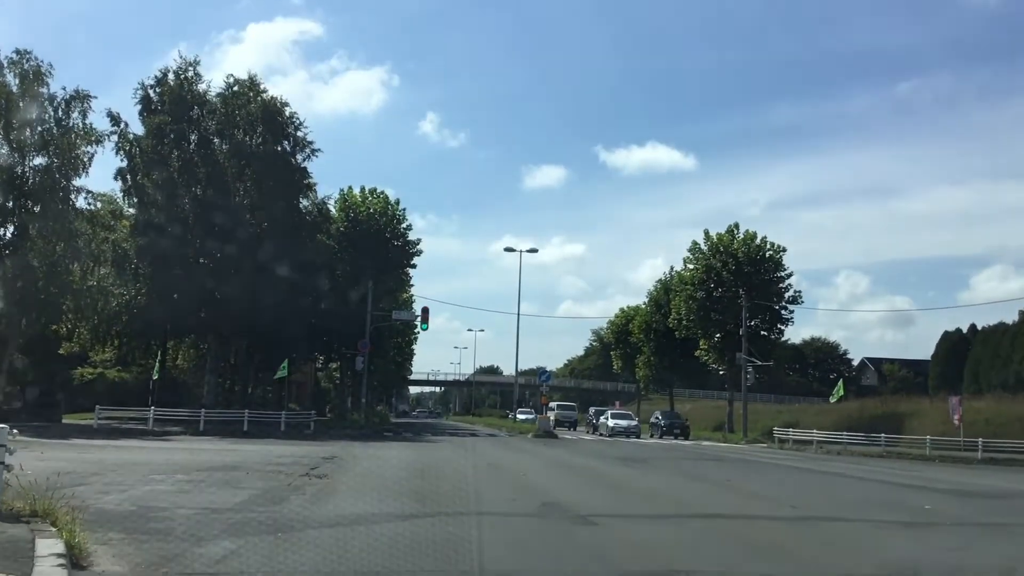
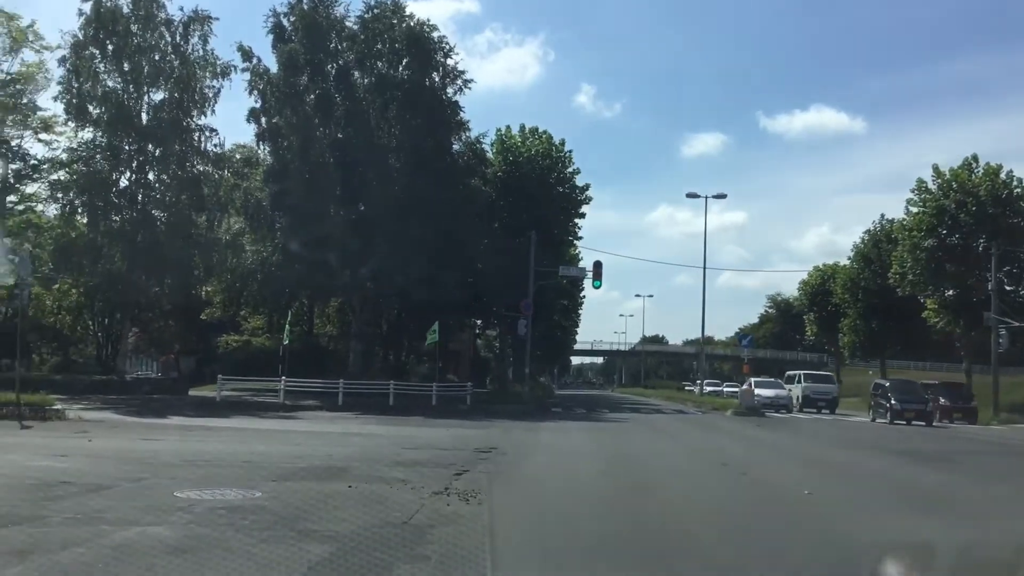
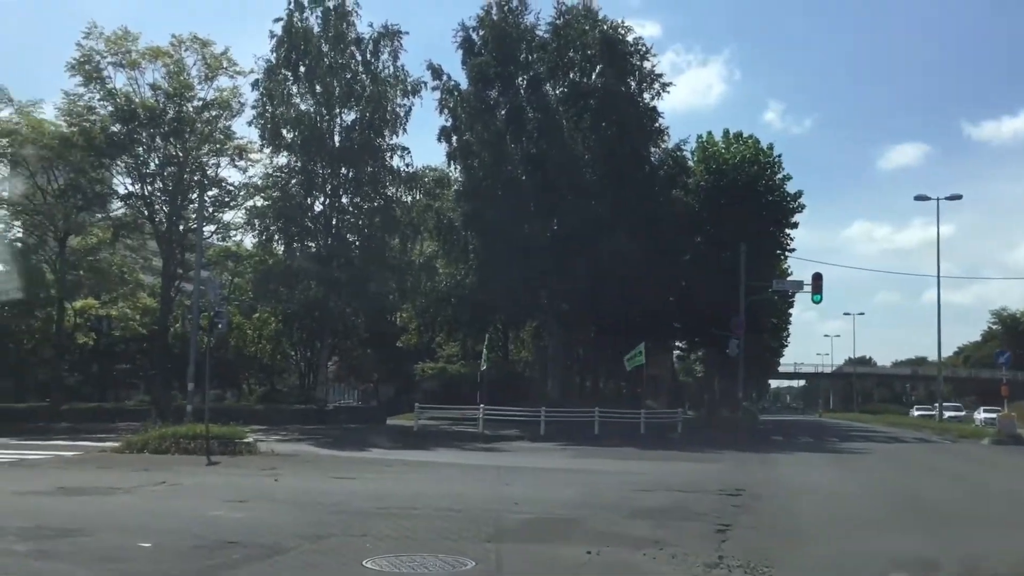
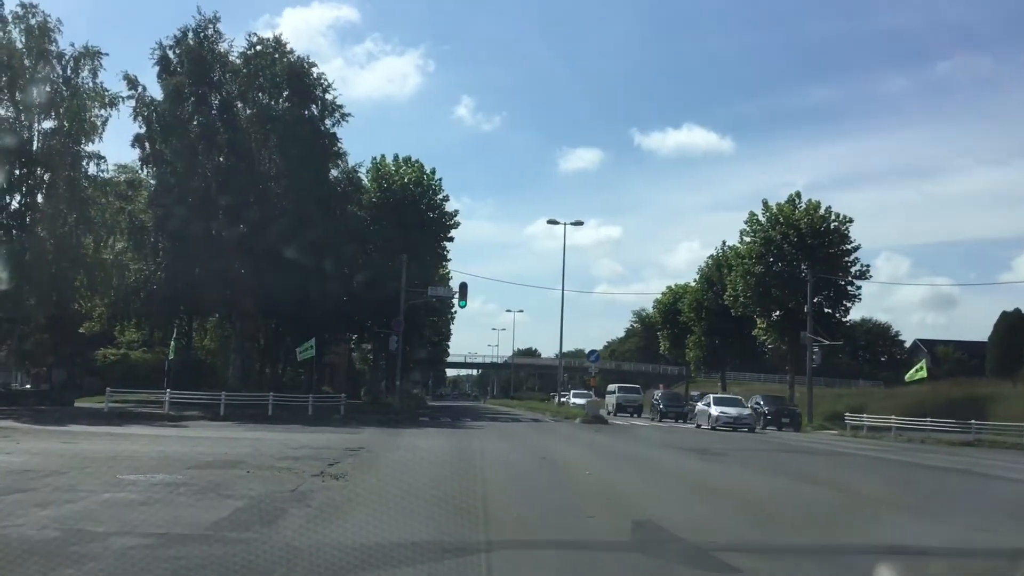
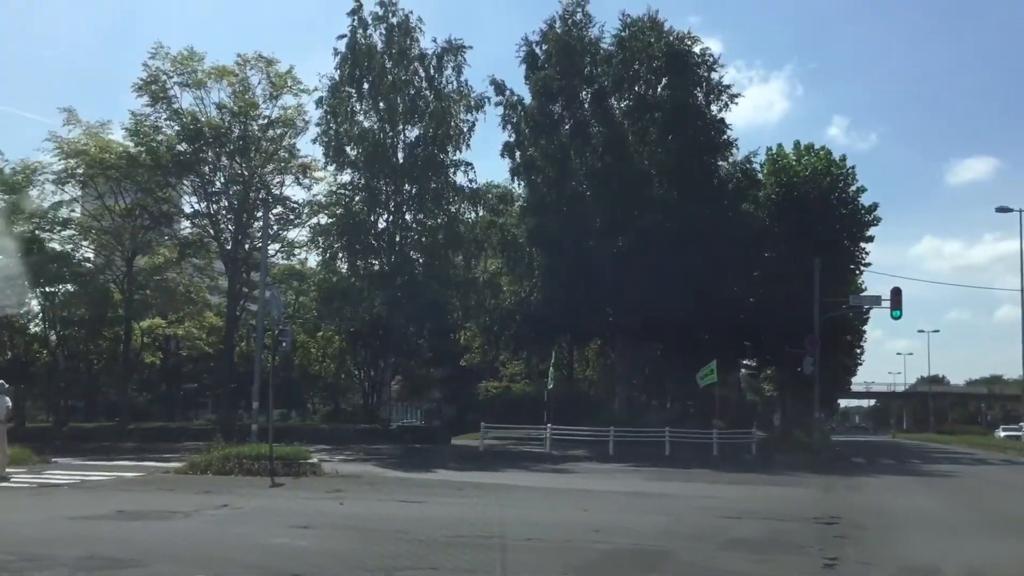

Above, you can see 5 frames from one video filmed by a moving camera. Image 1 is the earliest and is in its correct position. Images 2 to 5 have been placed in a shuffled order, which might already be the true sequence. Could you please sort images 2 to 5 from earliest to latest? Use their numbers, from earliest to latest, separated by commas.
4, 2, 3, 5
